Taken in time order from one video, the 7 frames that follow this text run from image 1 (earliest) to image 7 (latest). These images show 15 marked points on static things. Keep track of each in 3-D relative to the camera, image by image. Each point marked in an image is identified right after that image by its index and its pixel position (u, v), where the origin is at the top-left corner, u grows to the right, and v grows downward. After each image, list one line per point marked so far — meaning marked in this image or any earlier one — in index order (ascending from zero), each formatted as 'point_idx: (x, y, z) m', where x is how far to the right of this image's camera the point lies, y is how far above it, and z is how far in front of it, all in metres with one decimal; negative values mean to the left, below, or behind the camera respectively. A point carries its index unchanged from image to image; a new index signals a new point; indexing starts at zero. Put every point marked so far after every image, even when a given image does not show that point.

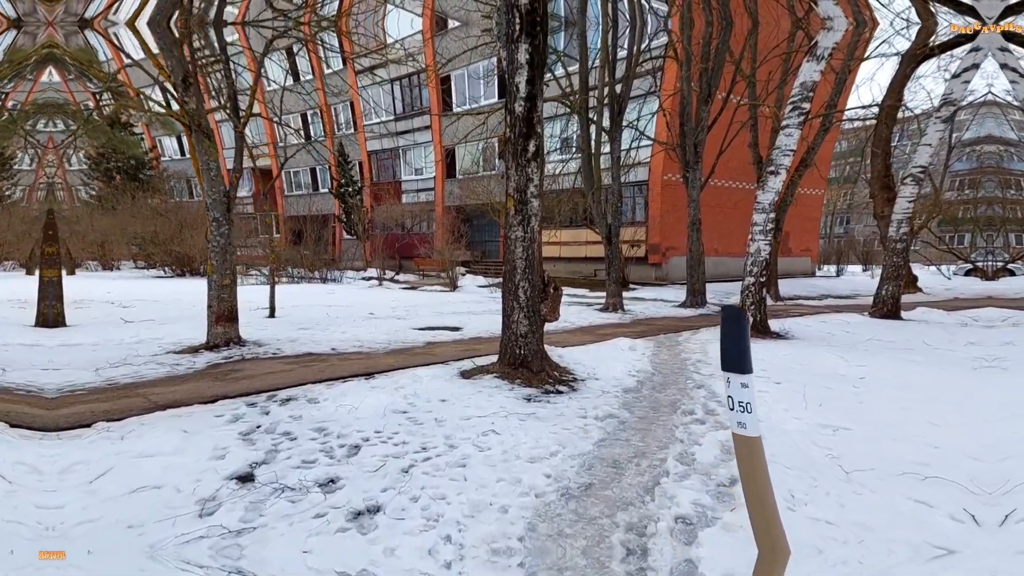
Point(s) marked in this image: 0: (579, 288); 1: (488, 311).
0: (+2.2, 0.0, +16.9) m
1: (-0.6, -0.6, +11.3) m
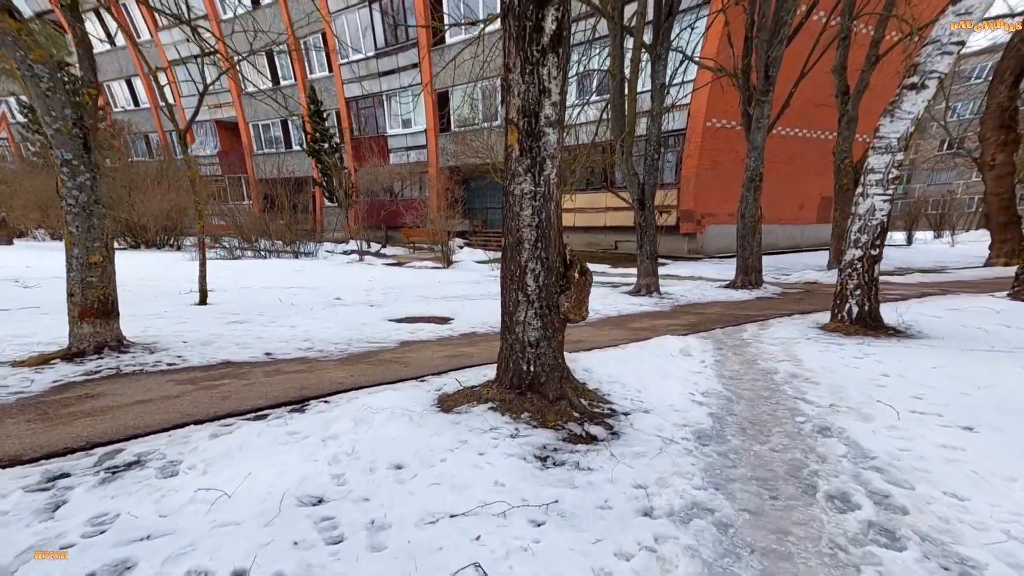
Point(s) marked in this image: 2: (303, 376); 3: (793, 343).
0: (+2.3, +0.6, +14.7) m
1: (-0.5, -0.2, +9.2) m
2: (-1.6, -0.7, +4.4) m
3: (+3.1, -0.7, +6.4) m
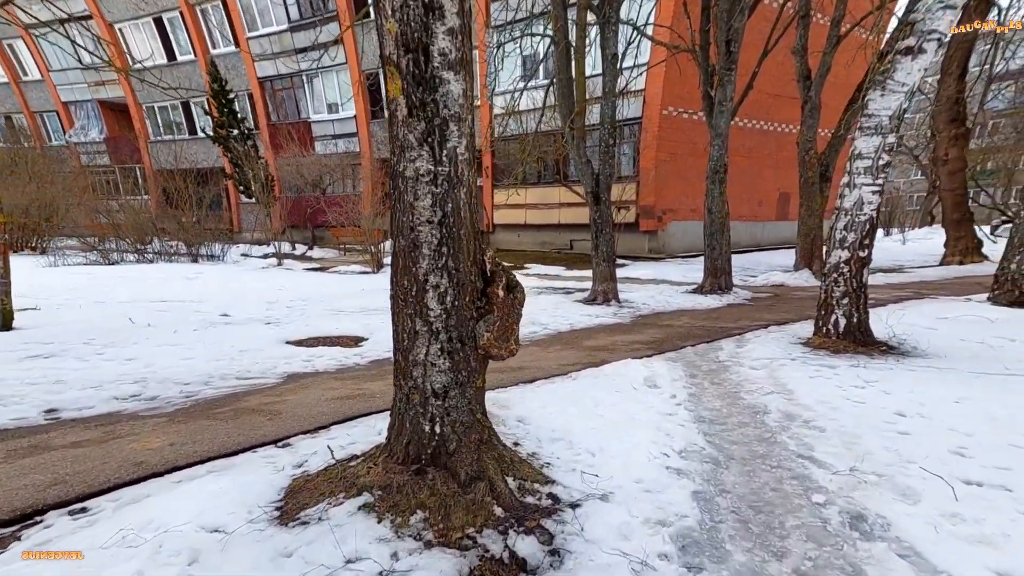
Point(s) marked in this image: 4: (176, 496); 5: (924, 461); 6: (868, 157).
0: (+1.0, +0.6, +13.6) m
1: (-1.4, -0.3, +7.8) m
2: (-2.1, -0.8, +2.9) m
3: (+2.4, -0.8, +5.3) m
4: (-1.4, -0.9, +2.4) m
5: (+2.2, -0.9, +3.0) m
6: (+3.6, +1.3, +5.8) m
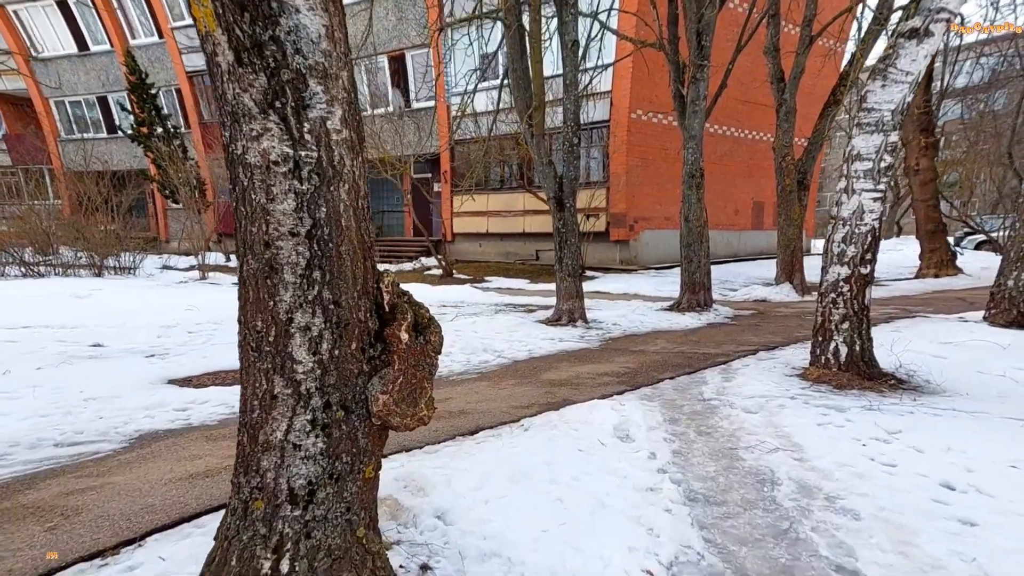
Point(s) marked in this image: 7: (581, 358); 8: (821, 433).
0: (+0.1, +0.2, +12.5) m
1: (-1.9, -0.5, +6.6) m
2: (-2.4, -1.0, +1.7) m
3: (+2.0, -1.0, +4.3) m
4: (-1.7, -1.0, +1.2) m
5: (+1.9, -1.1, +2.1) m
6: (+3.1, +1.1, +4.9) m
7: (+0.7, -0.8, +6.2) m
8: (+2.1, -1.0, +3.9) m
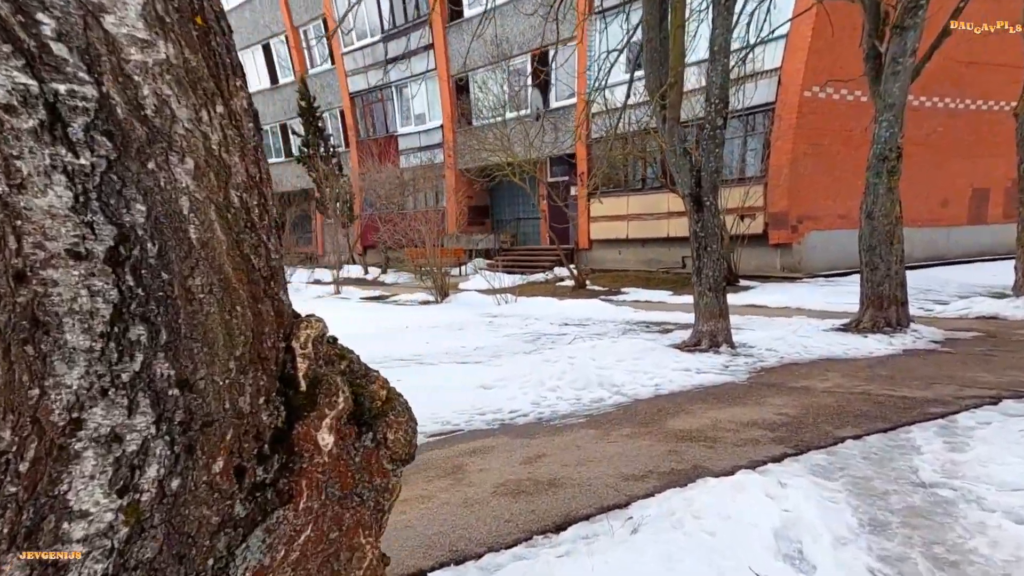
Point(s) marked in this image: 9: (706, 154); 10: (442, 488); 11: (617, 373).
0: (+2.8, 0.0, +10.9) m
1: (-0.7, -0.7, +5.8) m
2: (-2.5, -1.1, +1.2) m
3: (+2.5, -1.1, +2.5) m
4: (-1.8, -1.2, +0.5) m
5: (+1.8, -1.2, +0.4) m
6: (+3.7, +1.0, +2.8) m
7: (+1.8, -0.9, +4.7) m
8: (+2.5, -1.1, +2.1) m
9: (+2.0, +1.4, +5.7) m
10: (-0.4, -1.1, +3.2) m
11: (+1.0, -0.8, +5.4) m
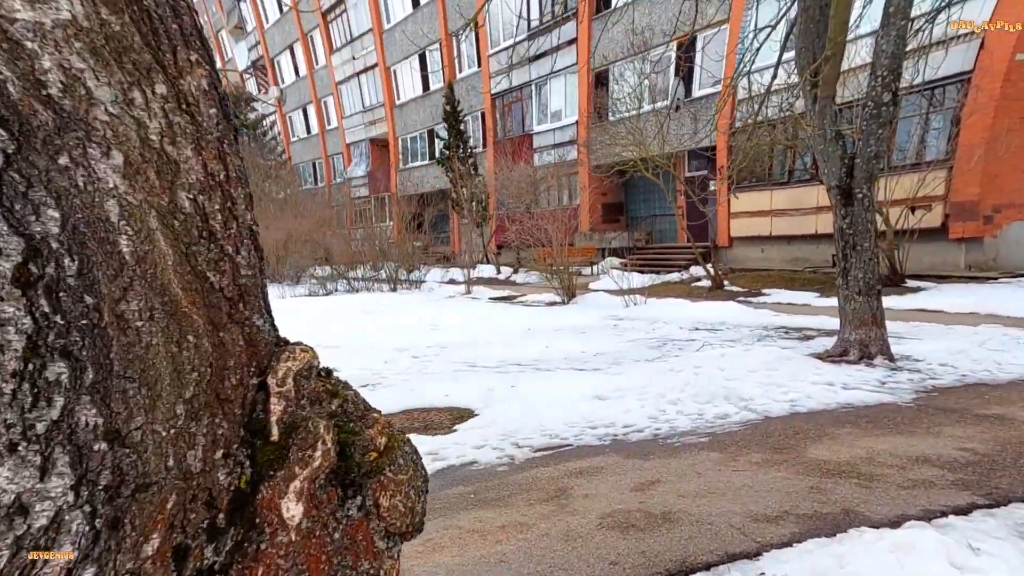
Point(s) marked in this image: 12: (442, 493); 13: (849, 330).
0: (+5.1, -0.1, +9.6) m
1: (+0.4, -0.8, +5.4) m
2: (-2.4, -1.1, +1.4) m
3: (+2.8, -1.2, +1.5) m
4: (-1.9, -1.2, +0.5) m
5: (+1.6, -1.3, -0.4) m
6: (+4.0, +0.9, +1.5) m
7: (+2.6, -1.0, +3.8) m
8: (+2.6, -1.2, +1.1) m
9: (+3.0, +1.3, +4.8) m
10: (+0.2, -1.1, +2.9) m
11: (+2.1, -0.8, +4.6) m
12: (-0.4, -1.0, +3.1) m
13: (+3.2, -0.4, +5.1) m
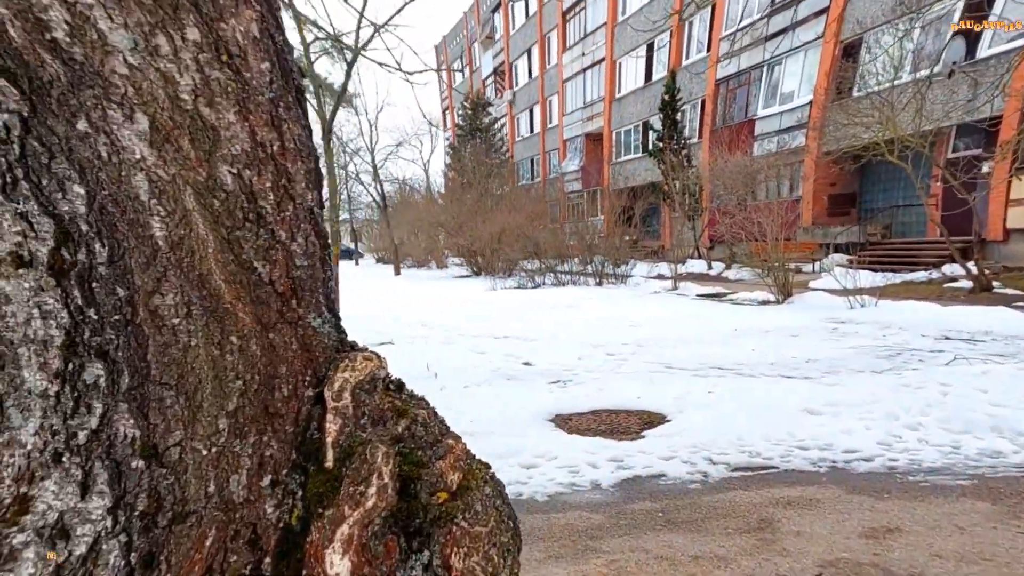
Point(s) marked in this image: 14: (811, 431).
0: (+7.9, -0.1, +7.0) m
1: (+2.1, -0.8, +4.7) m
2: (-2.0, -1.1, +1.9) m
3: (+2.9, -1.2, +0.2) m
4: (-1.8, -1.2, +0.9) m
5: (+1.1, -1.3, -1.2) m
6: (+4.1, +0.8, -0.2) m
7: (+3.5, -1.0, +2.4) m
8: (+2.6, -1.2, -0.1) m
9: (+4.3, +1.3, +3.2) m
10: (+0.9, -1.1, +2.4) m
11: (+3.3, -0.9, +3.4) m
12: (+0.4, -1.0, +2.8) m
13: (+4.5, -0.5, +3.4) m
14: (+1.9, -1.0, +3.6) m
